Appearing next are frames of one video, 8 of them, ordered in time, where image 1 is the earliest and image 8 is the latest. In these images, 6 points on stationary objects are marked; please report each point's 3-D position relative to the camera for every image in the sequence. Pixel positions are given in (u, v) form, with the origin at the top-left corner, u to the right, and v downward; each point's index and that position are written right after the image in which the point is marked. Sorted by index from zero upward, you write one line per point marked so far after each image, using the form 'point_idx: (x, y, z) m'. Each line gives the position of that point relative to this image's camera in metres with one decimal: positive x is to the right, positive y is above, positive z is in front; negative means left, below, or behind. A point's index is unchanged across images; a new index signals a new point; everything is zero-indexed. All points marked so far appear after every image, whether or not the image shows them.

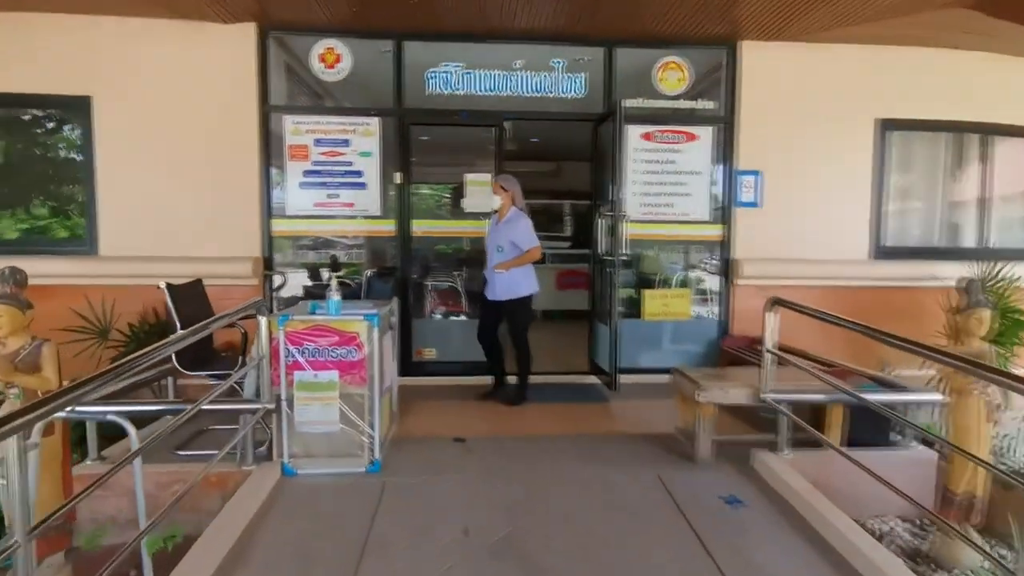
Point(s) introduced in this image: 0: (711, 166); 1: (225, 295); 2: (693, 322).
0: (+1.6, +1.0, +4.9) m
1: (-2.2, -0.1, +4.6) m
2: (+1.5, -0.3, +4.9) m
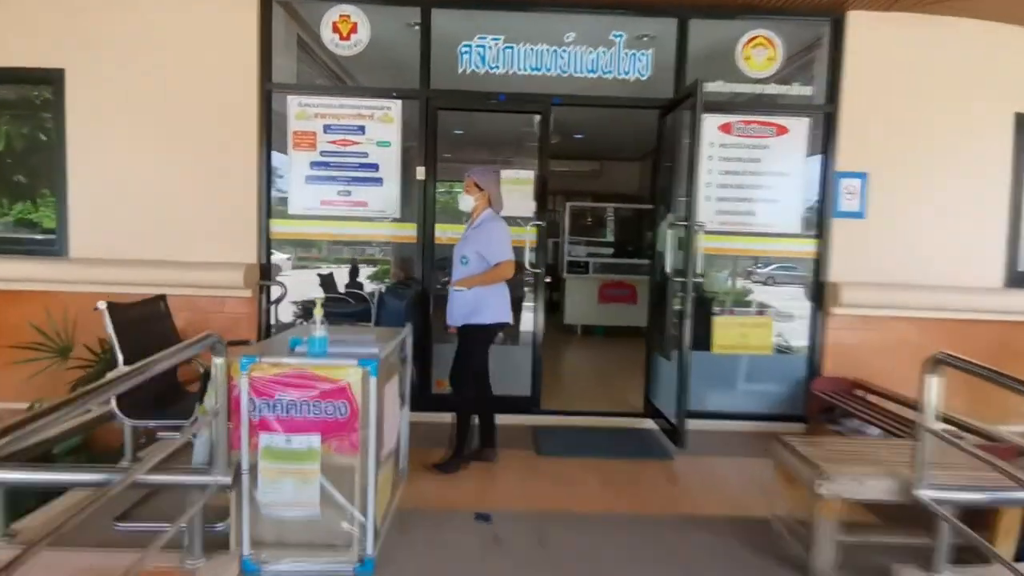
0: (+1.9, +0.8, +3.9) m
1: (-1.9, -0.1, +3.9) m
2: (+1.8, -0.5, +4.0) m
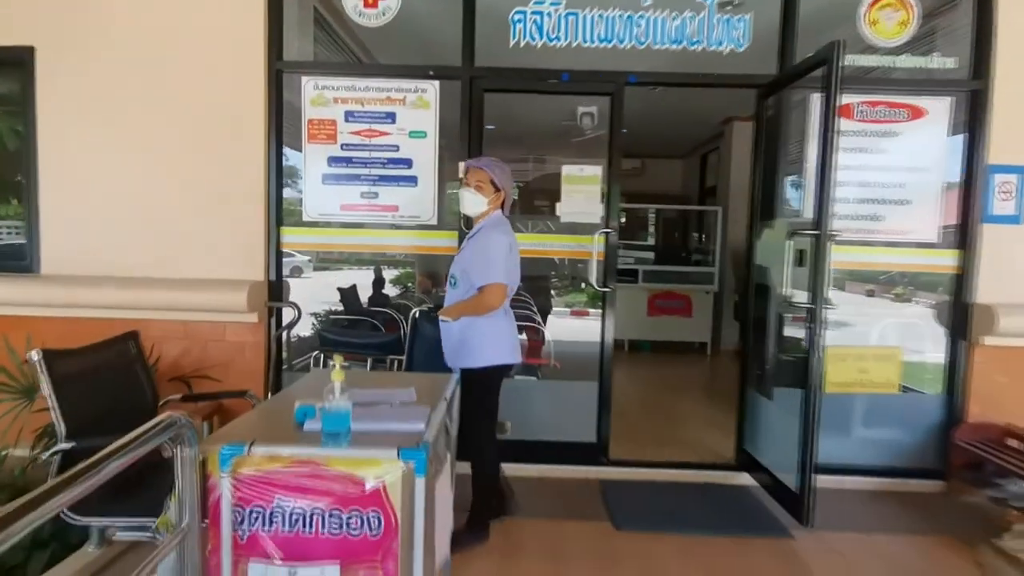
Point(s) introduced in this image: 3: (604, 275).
0: (+2.2, +0.7, +3.1) m
1: (-1.6, -0.2, +3.2) m
2: (+2.1, -0.6, +3.2) m
3: (+0.5, +0.1, +3.3) m
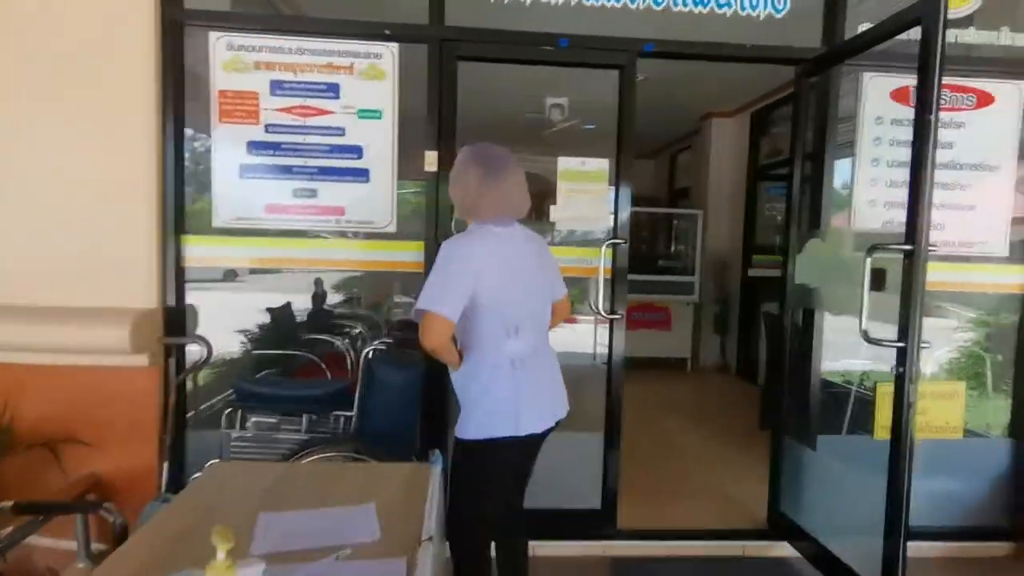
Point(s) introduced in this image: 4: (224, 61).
0: (+2.2, +0.6, +2.6) m
1: (-1.6, -0.4, +2.3) m
2: (+2.0, -0.7, +2.7) m
3: (+0.4, 0.0, +2.6) m
4: (-1.1, +0.9, +2.4) m
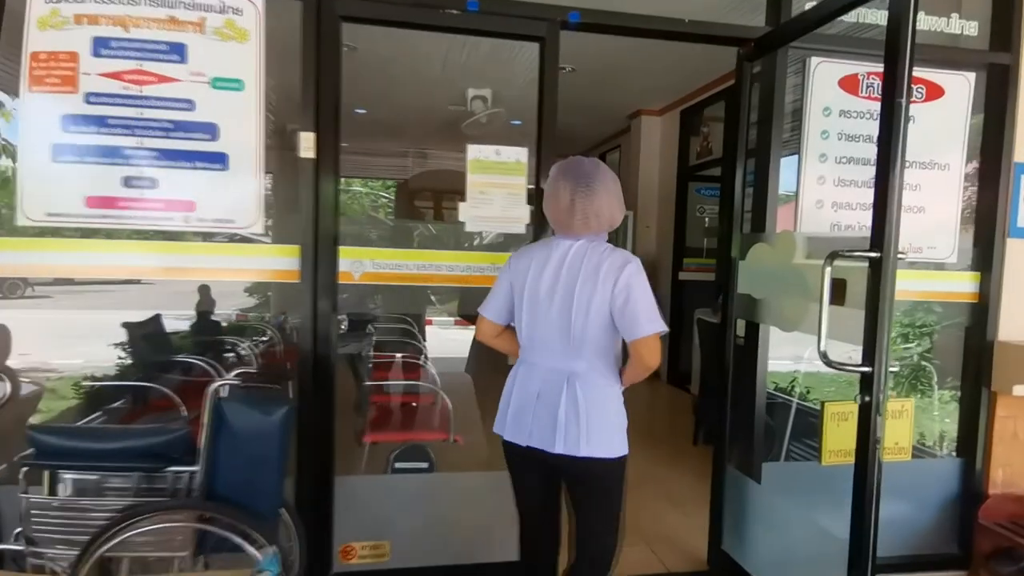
0: (+1.8, +0.6, +2.4) m
1: (-2.0, -0.4, +1.7) m
2: (+1.7, -0.7, +2.5) m
3: (+0.1, -0.1, +2.2) m
4: (-1.5, +0.8, +1.9) m
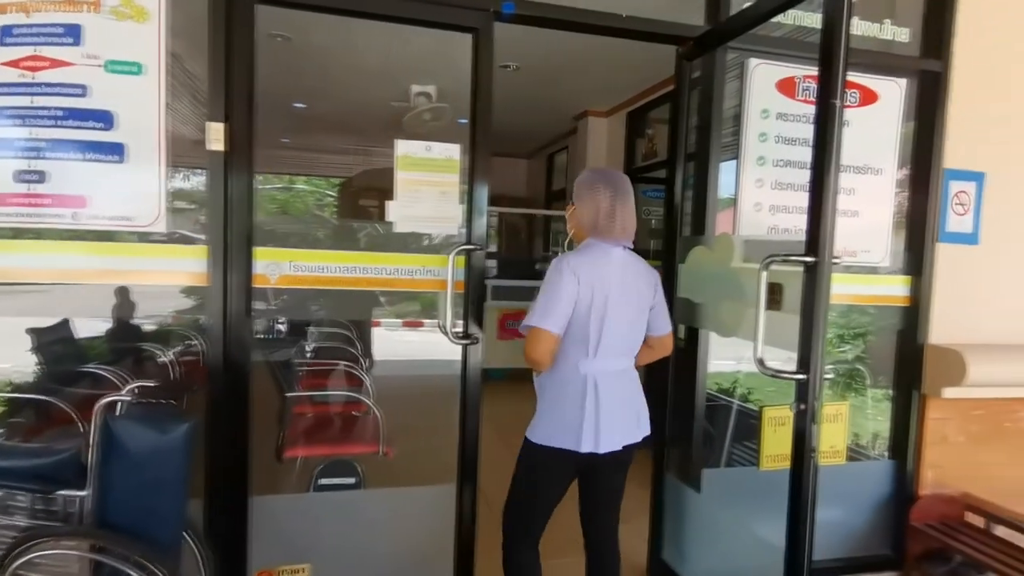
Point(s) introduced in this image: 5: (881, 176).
0: (+1.5, +0.5, +2.4) m
1: (-2.1, -0.4, +1.4) m
2: (+1.4, -0.7, +2.5) m
3: (-0.2, -0.1, +2.1) m
4: (-1.7, +0.8, +1.6) m
5: (+1.5, +0.5, +2.4) m
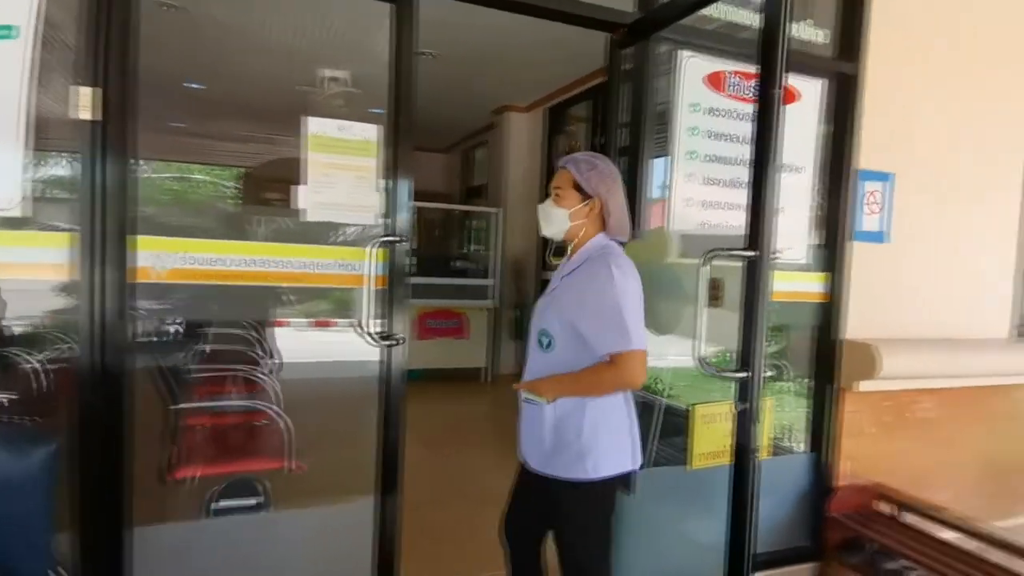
0: (+1.2, +0.6, +2.5) m
1: (-2.3, -0.4, +1.0) m
2: (+1.1, -0.7, +2.5) m
3: (-0.4, -0.1, +1.9) m
4: (-1.8, +0.8, +1.2) m
5: (+1.2, +0.5, +2.5) m
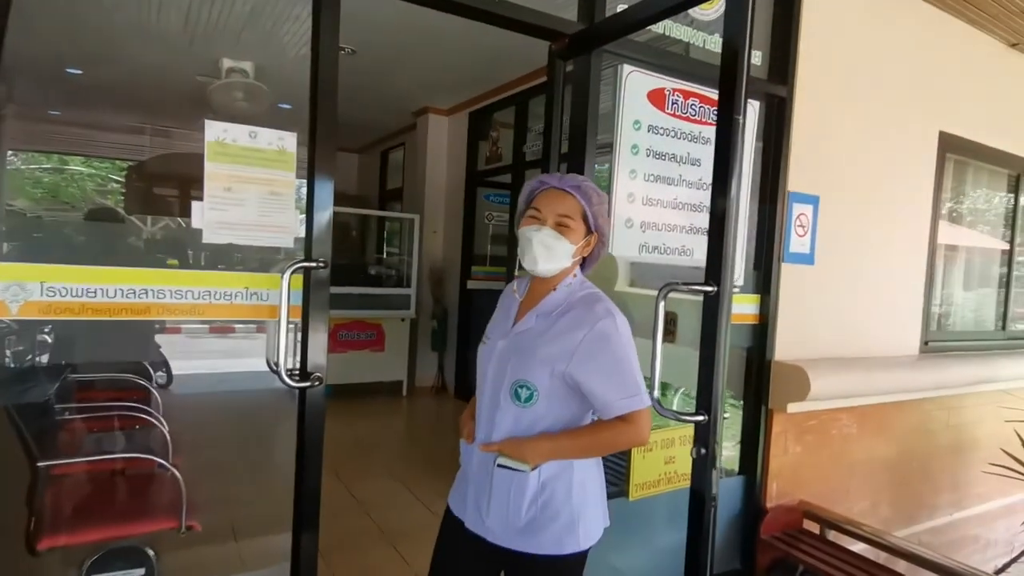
0: (+1.0, +0.5, +2.5) m
1: (-2.3, -0.5, +0.5) m
2: (+0.8, -0.8, +2.5) m
3: (-0.6, -0.2, +1.7) m
4: (-1.9, +0.8, +0.8) m
5: (+0.9, +0.4, +2.5) m
